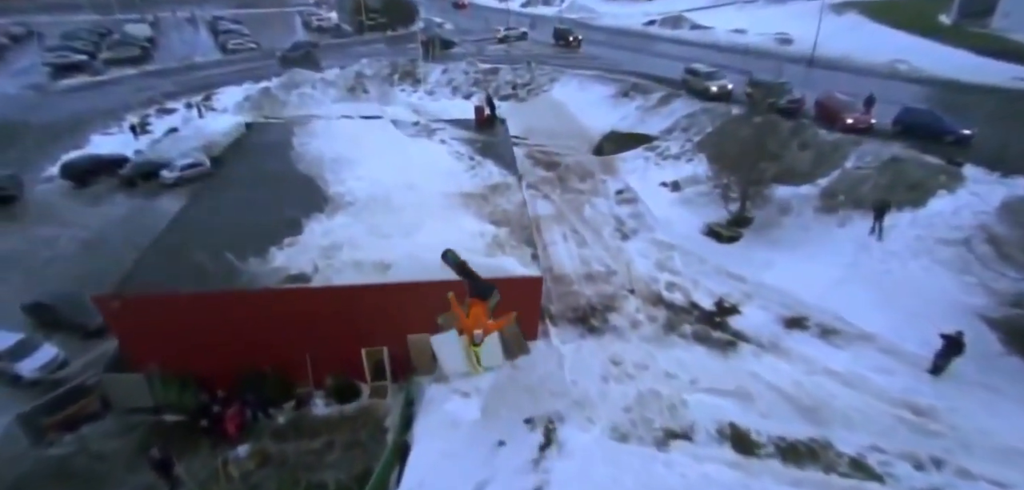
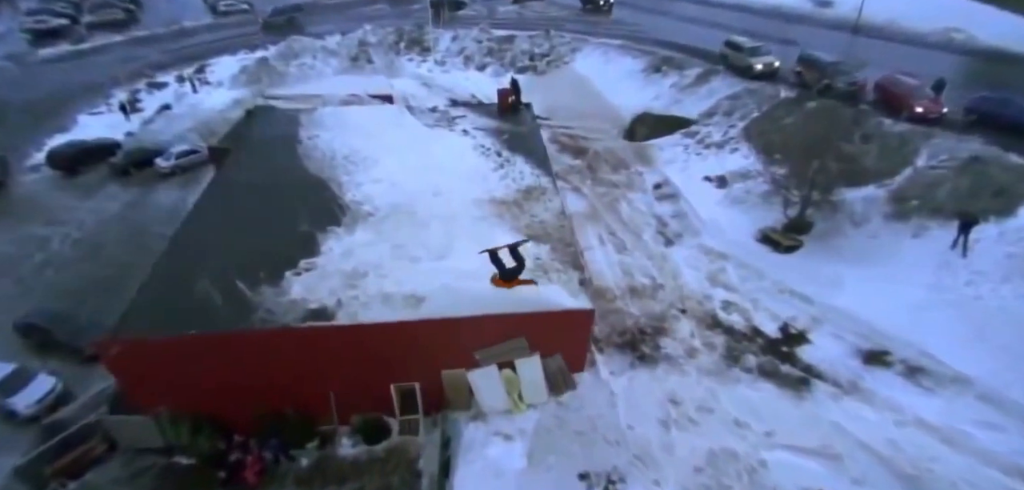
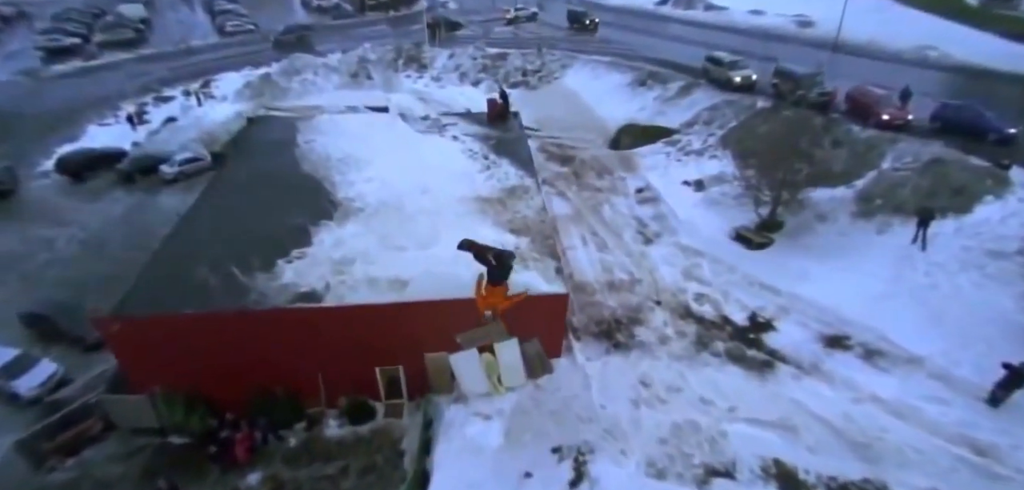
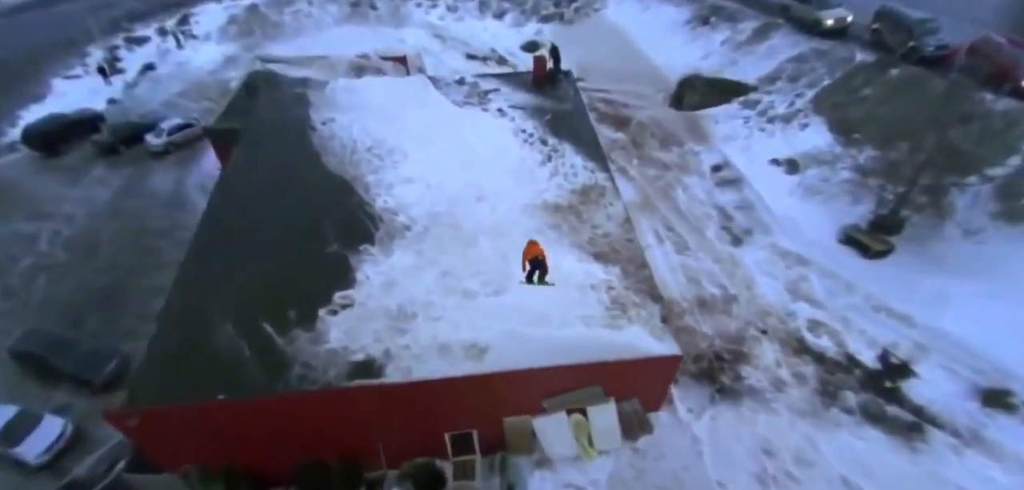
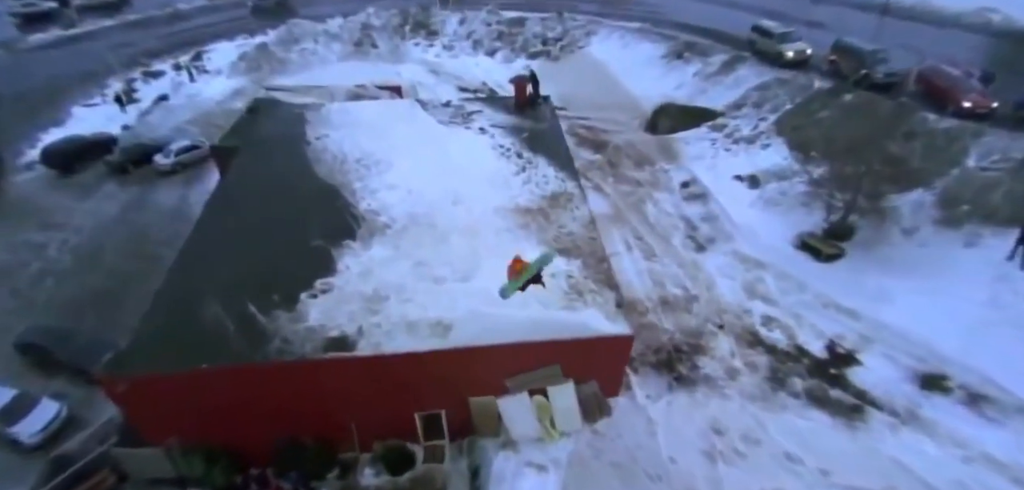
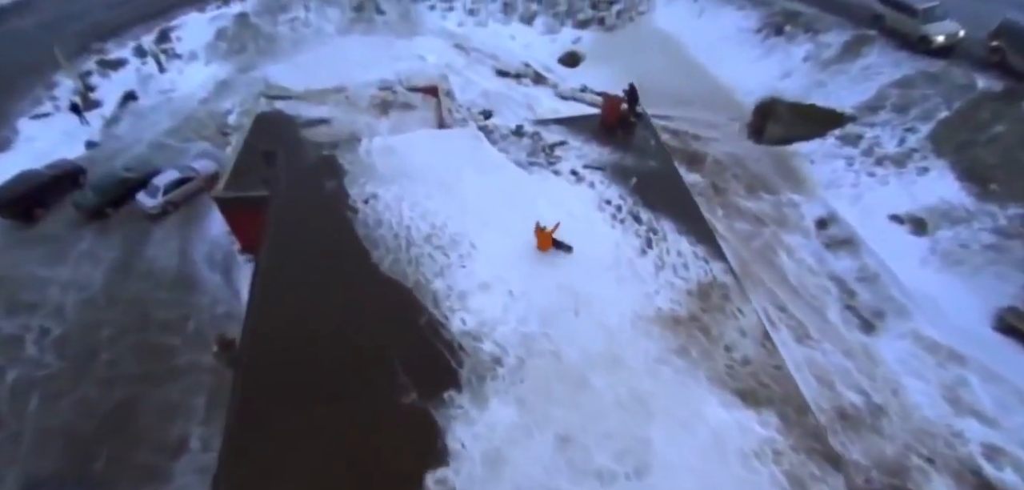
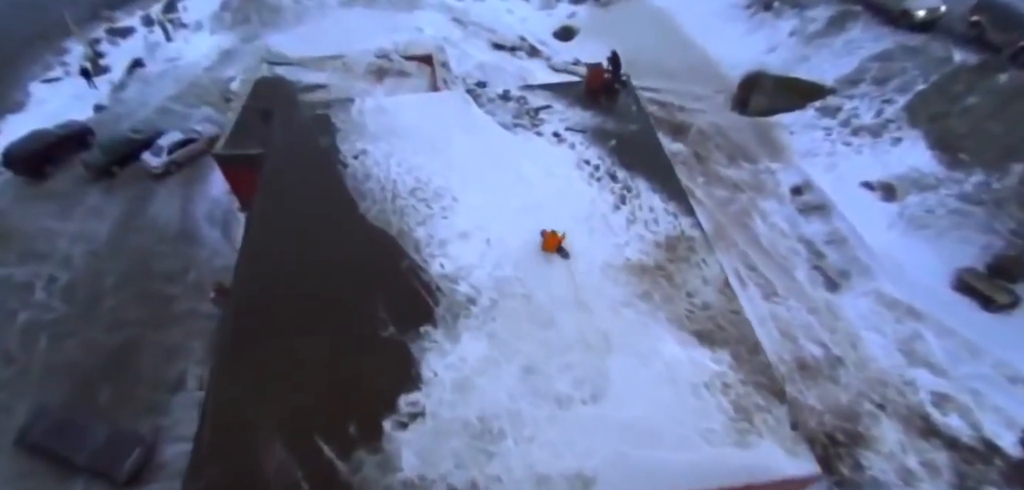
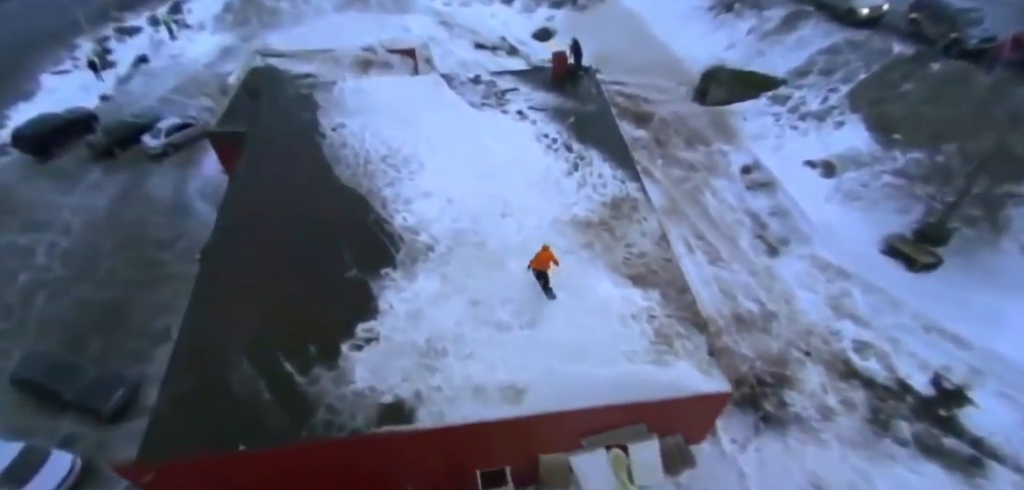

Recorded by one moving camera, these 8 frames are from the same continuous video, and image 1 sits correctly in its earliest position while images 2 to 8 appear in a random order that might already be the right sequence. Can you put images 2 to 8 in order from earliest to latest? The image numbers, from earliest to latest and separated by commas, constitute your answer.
3, 2, 5, 4, 8, 7, 6
